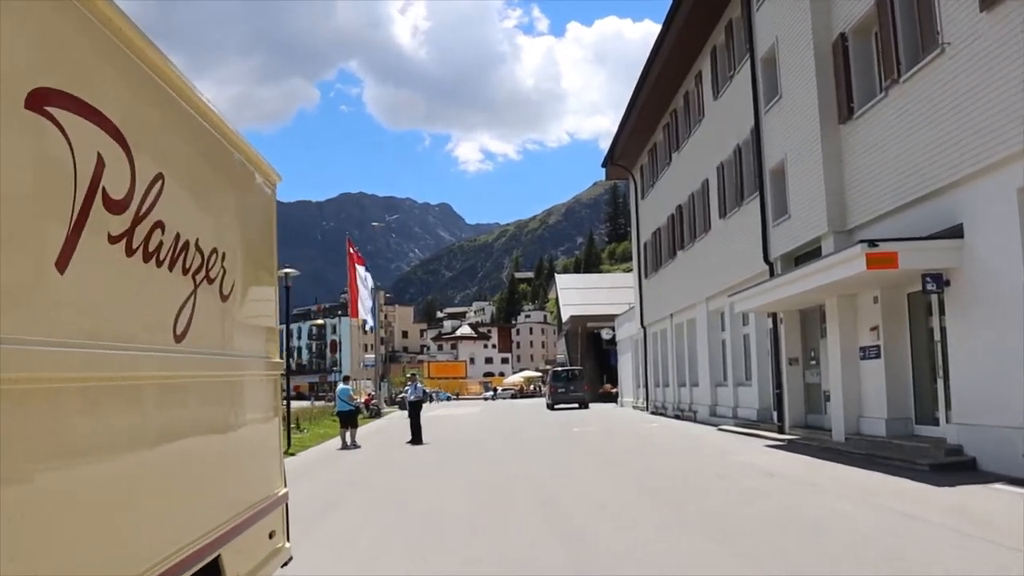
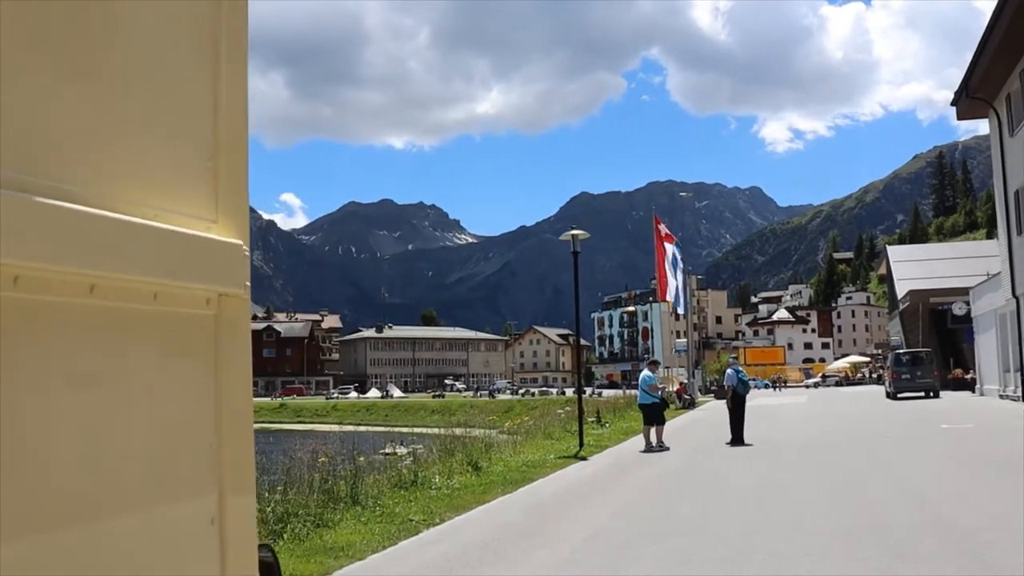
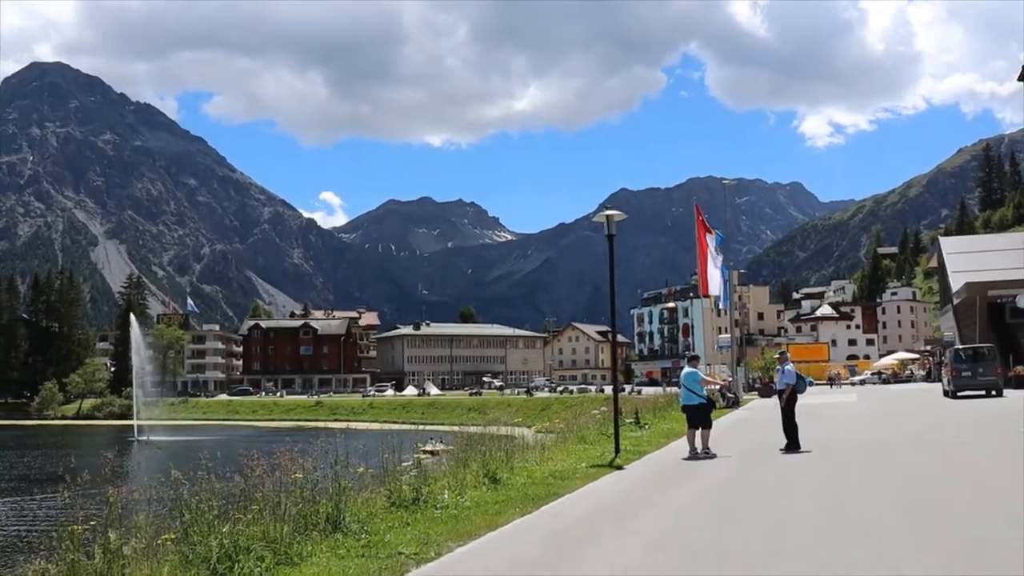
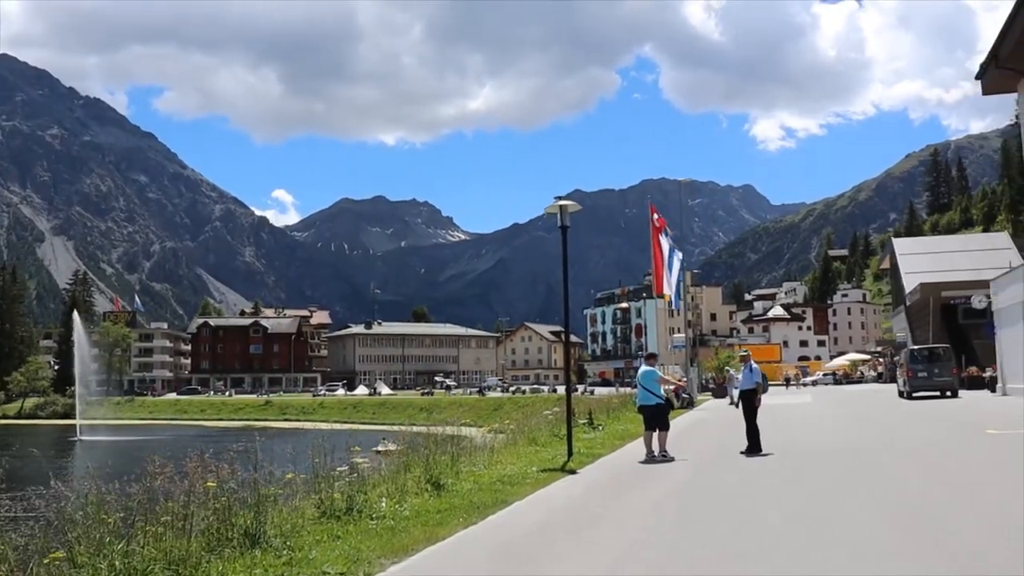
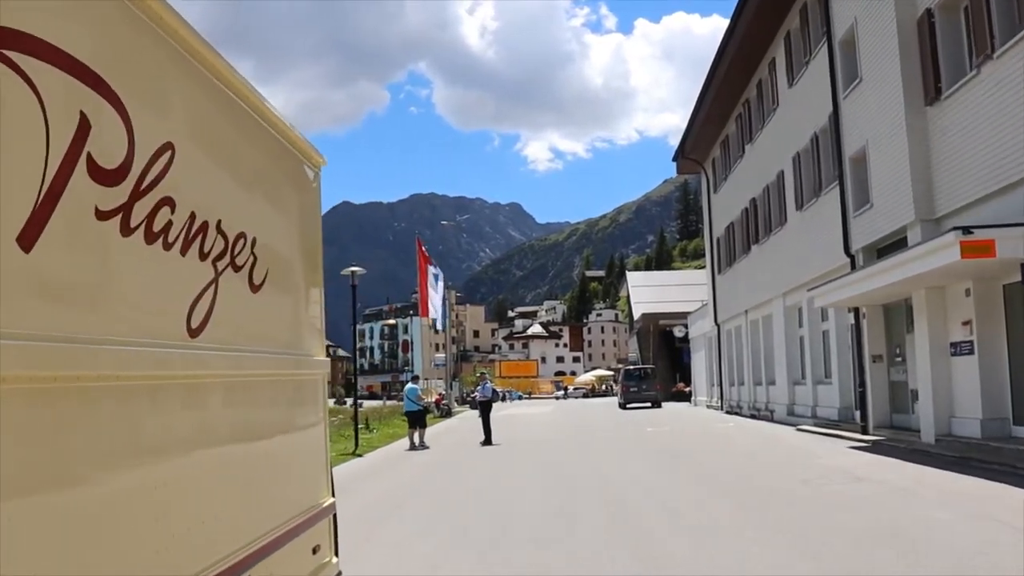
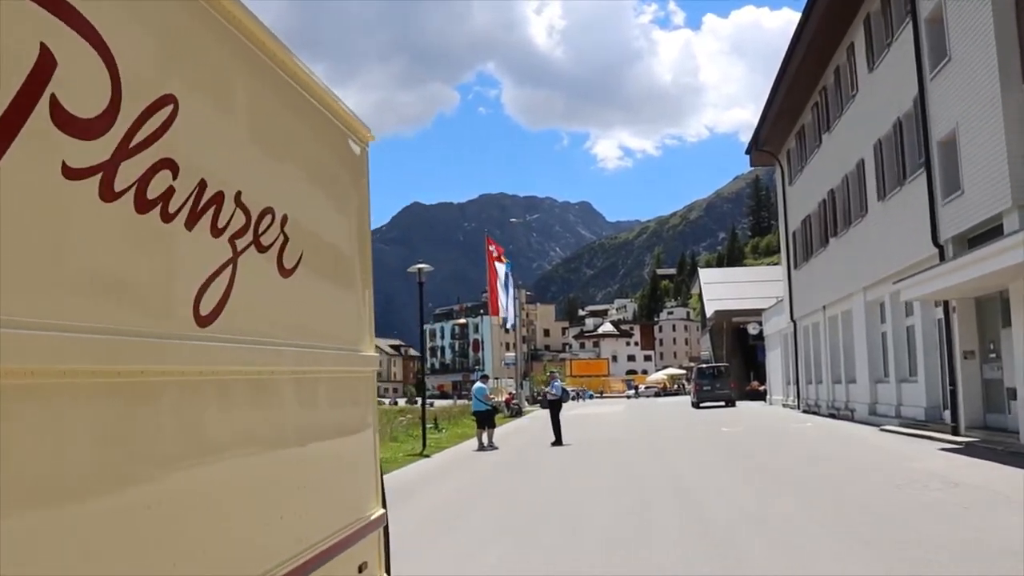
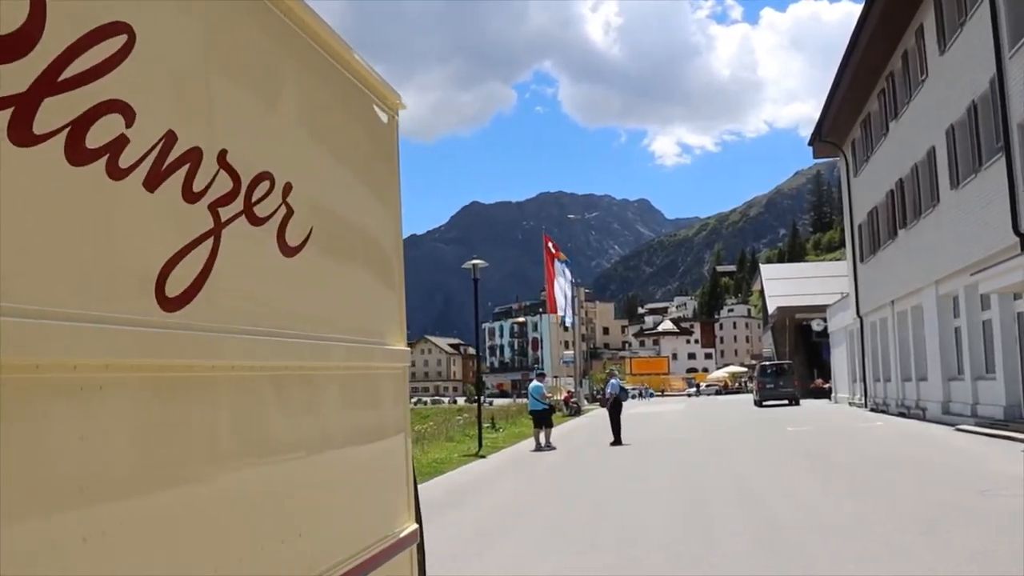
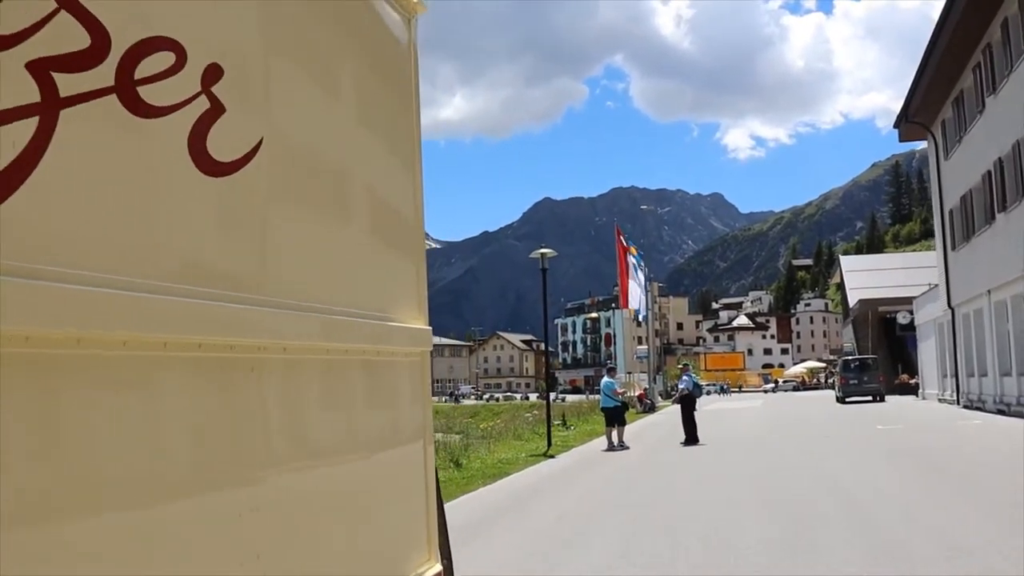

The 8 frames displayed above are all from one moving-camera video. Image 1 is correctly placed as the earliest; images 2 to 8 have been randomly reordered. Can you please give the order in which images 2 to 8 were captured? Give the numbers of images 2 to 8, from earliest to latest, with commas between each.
5, 6, 7, 8, 2, 3, 4
